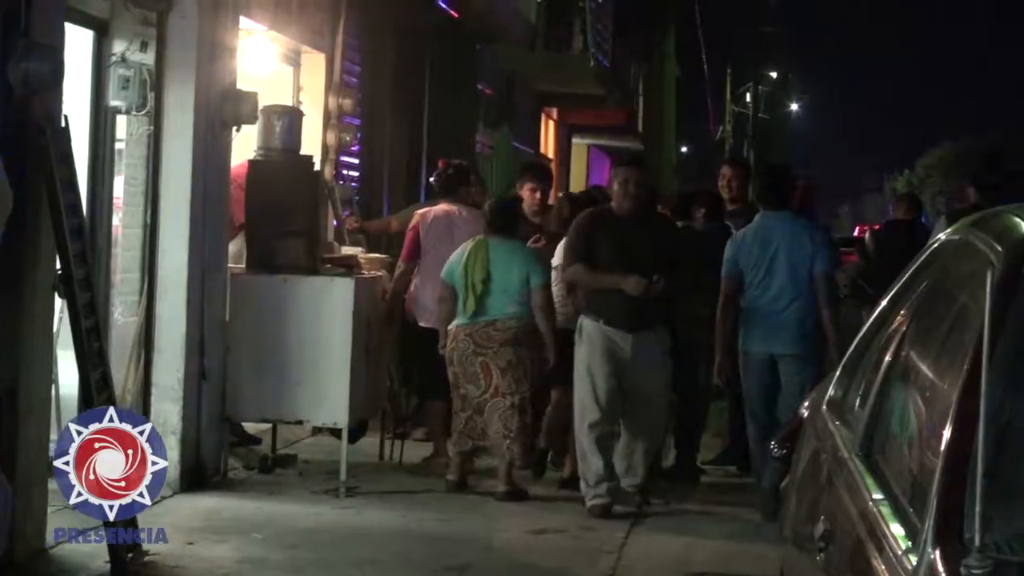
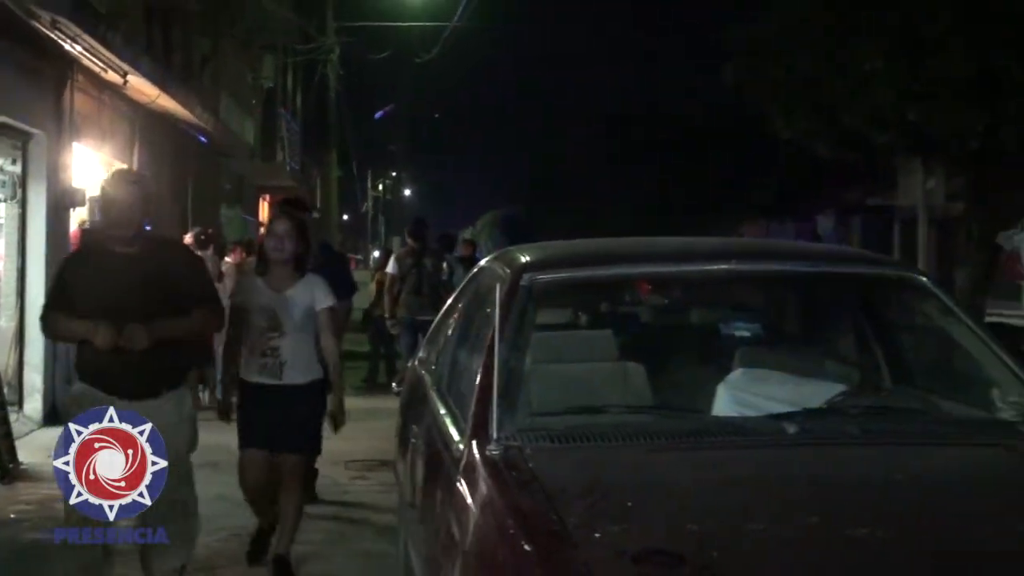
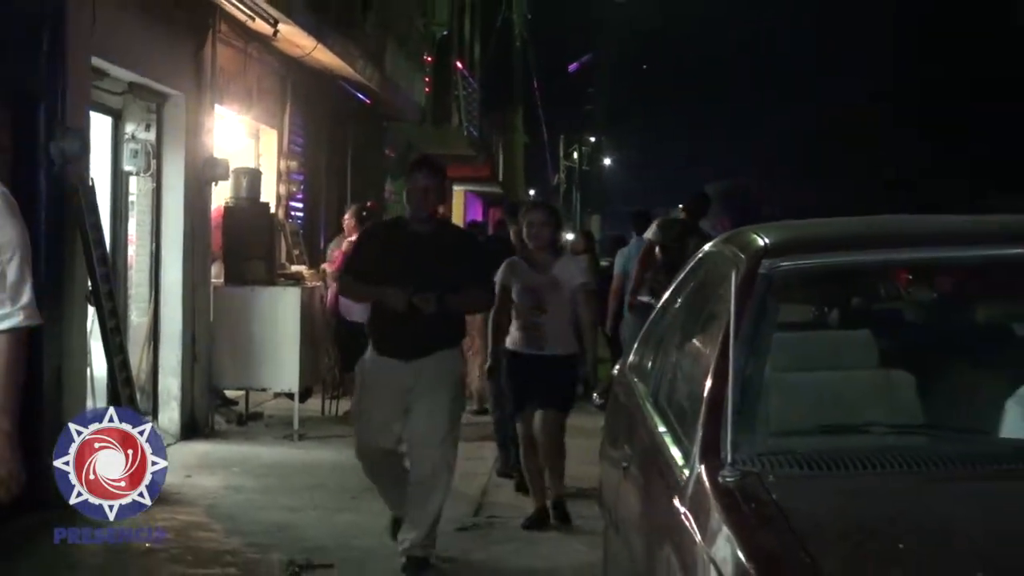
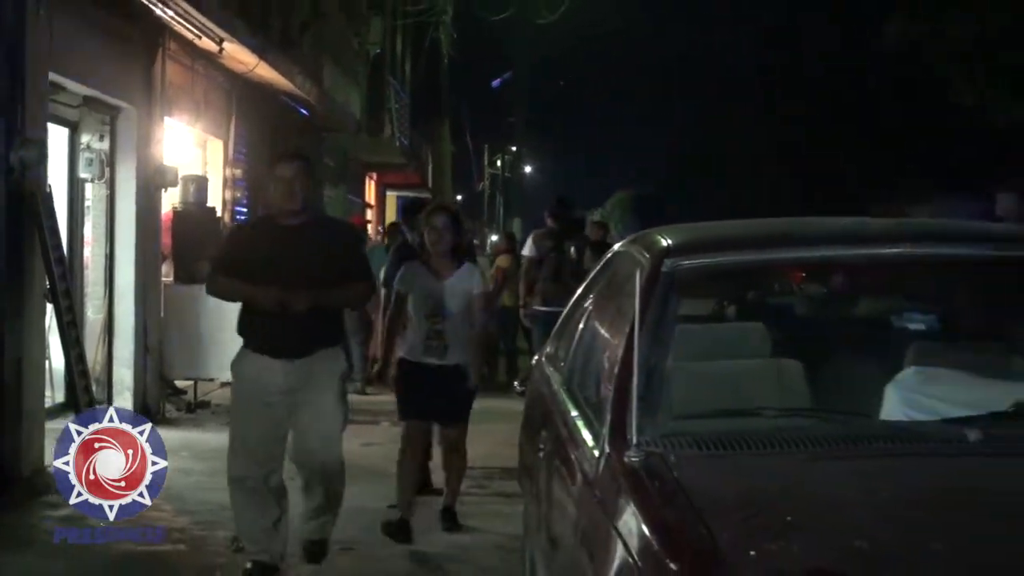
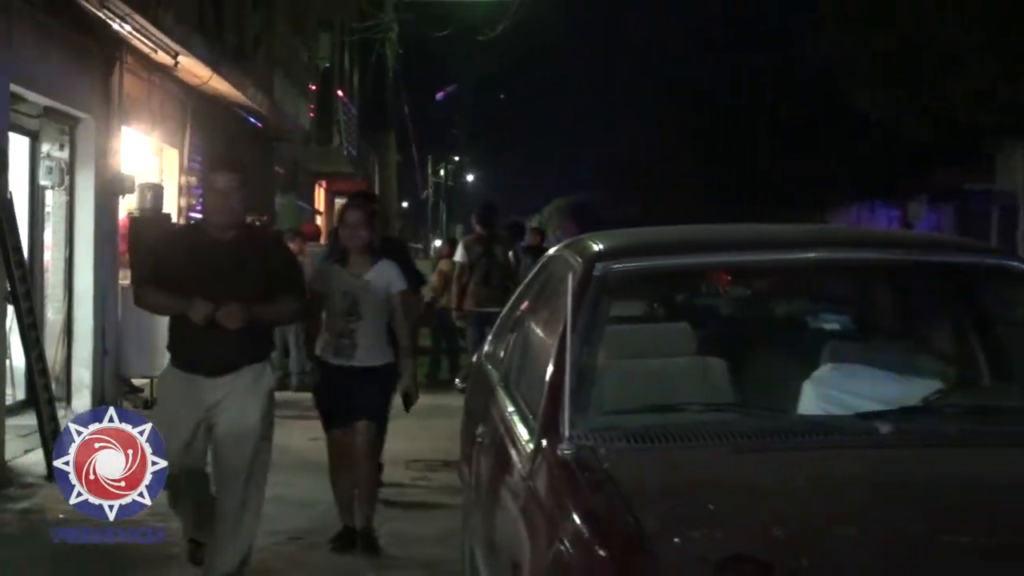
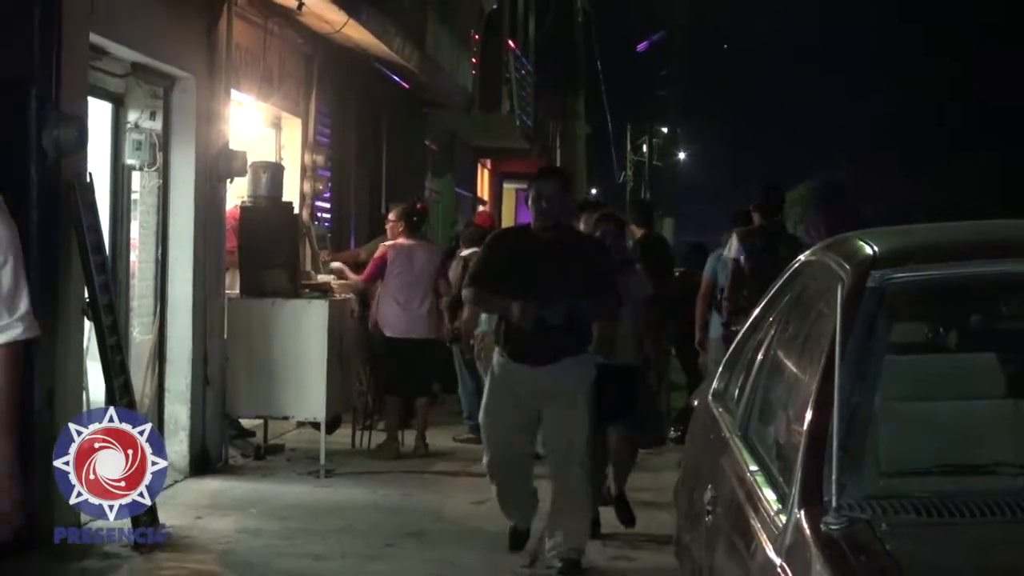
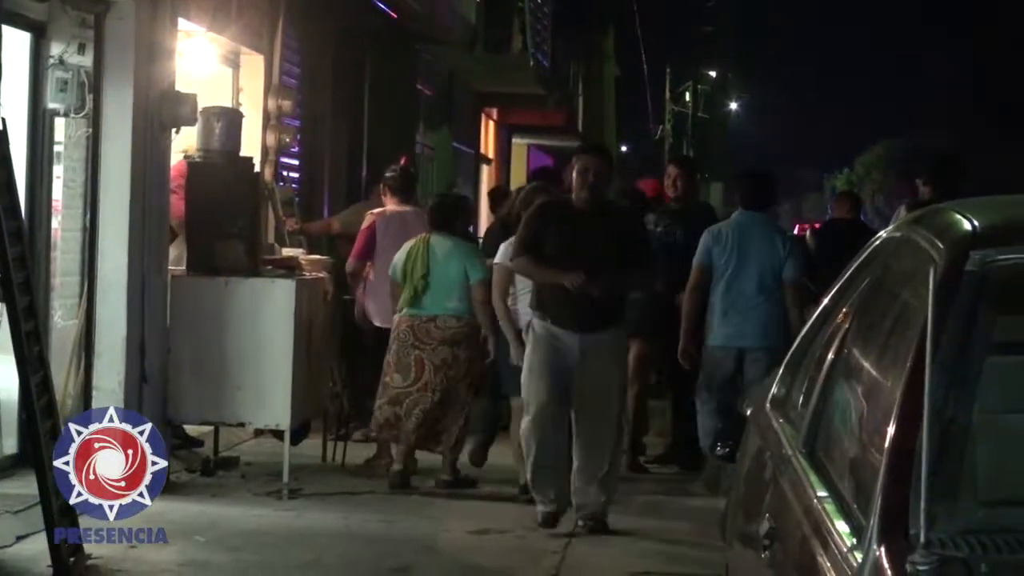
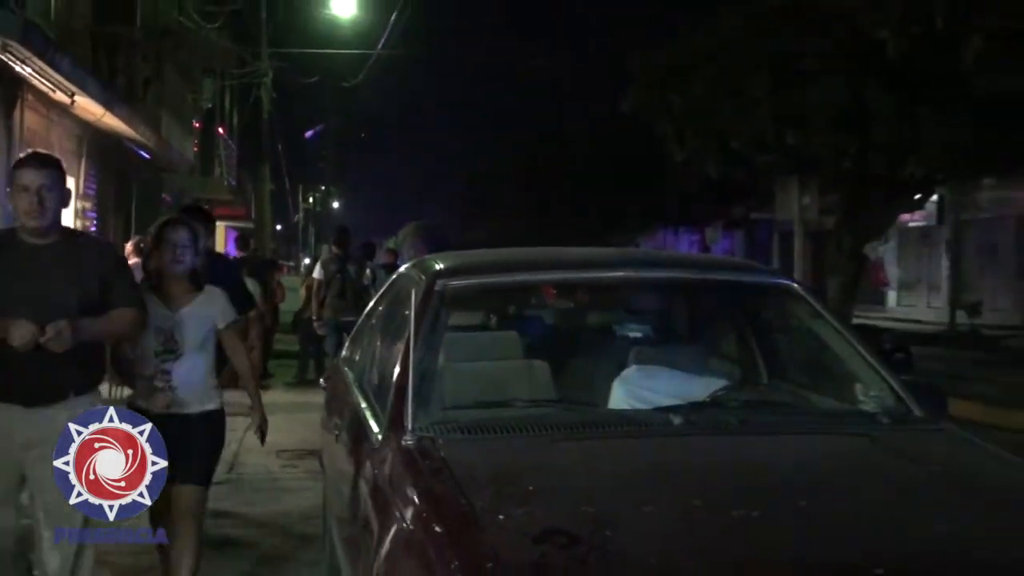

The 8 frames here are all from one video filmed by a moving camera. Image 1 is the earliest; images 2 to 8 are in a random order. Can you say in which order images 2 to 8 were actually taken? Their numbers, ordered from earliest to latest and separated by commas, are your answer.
7, 6, 3, 4, 5, 2, 8
